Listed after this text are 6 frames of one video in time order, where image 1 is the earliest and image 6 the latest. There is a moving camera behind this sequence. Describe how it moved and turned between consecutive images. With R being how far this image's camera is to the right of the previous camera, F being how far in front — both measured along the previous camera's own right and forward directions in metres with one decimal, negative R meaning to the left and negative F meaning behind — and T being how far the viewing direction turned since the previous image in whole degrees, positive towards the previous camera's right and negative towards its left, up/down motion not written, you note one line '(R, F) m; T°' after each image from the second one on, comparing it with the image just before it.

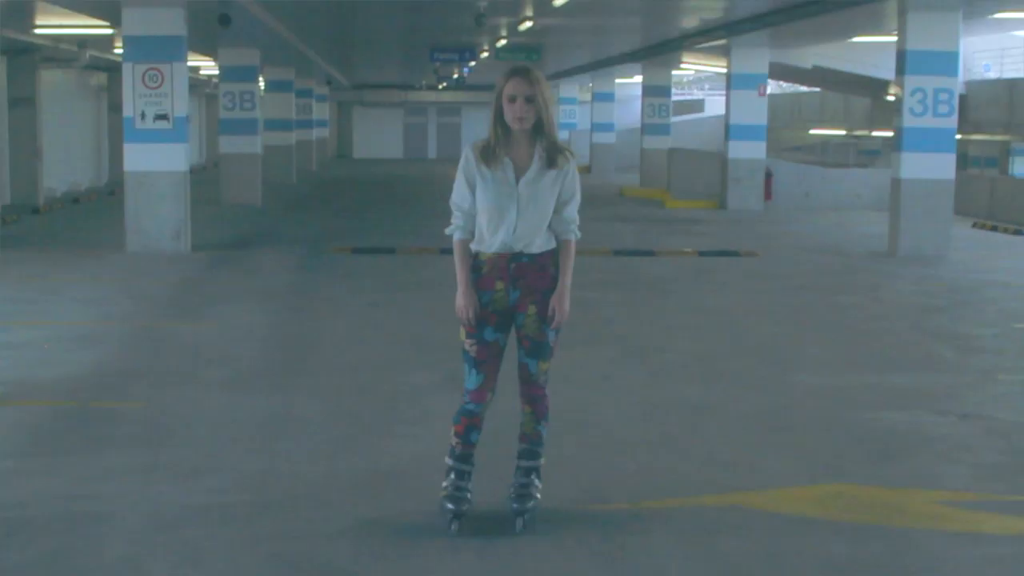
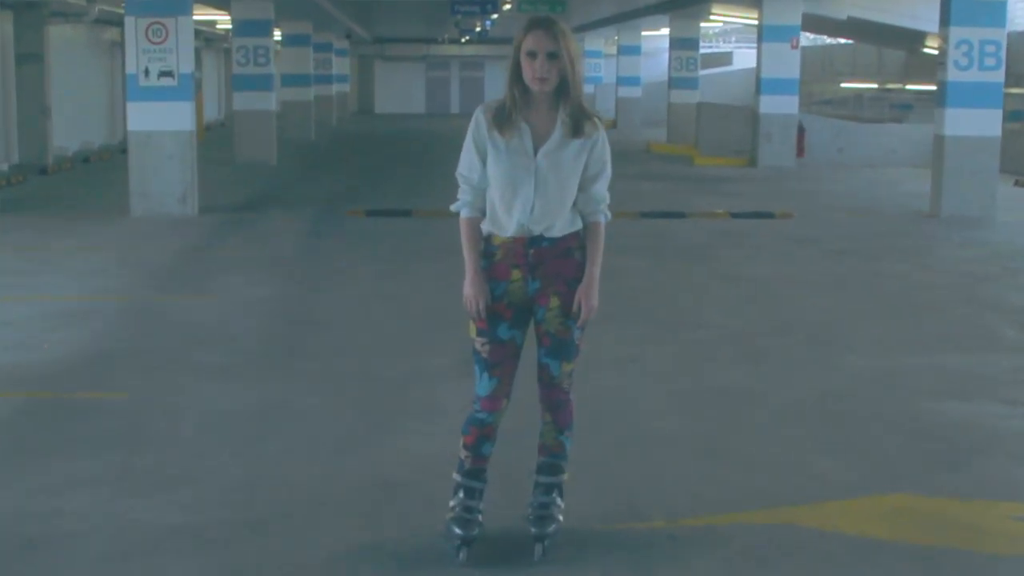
(0.0, +0.8) m; -1°
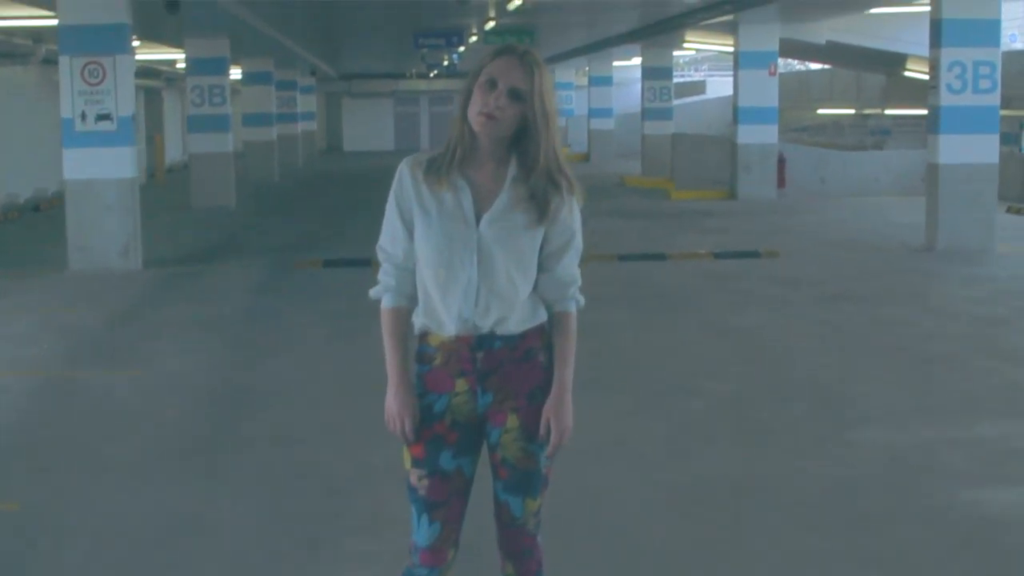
(+0.1, +1.1) m; +1°
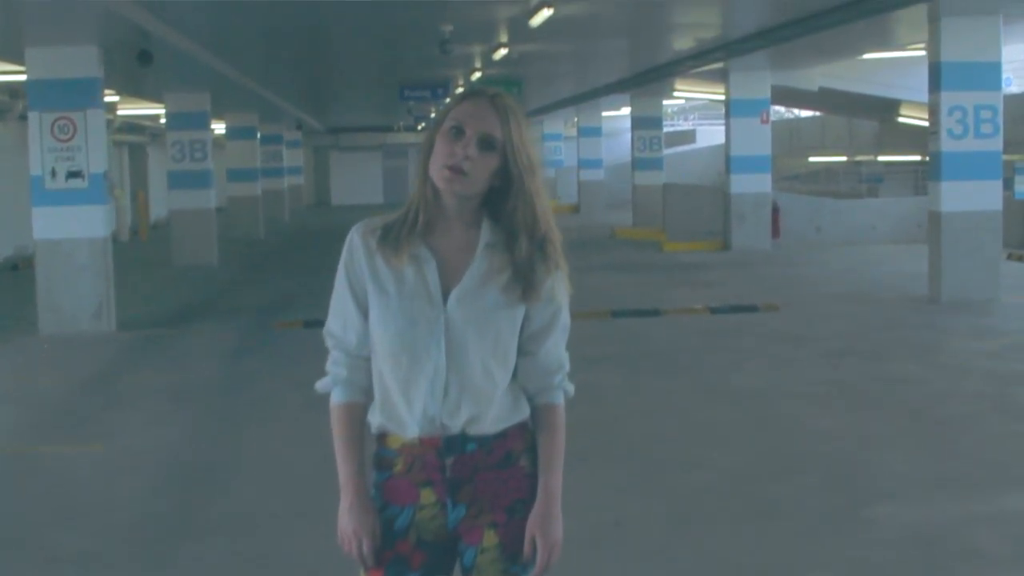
(0.0, +0.6) m; 0°
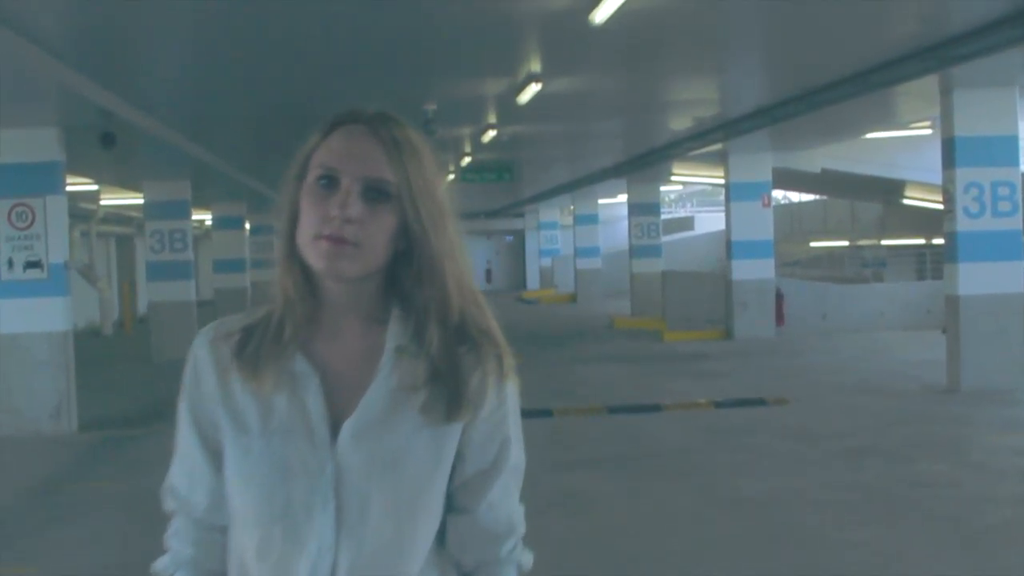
(+0.1, +1.0) m; 0°
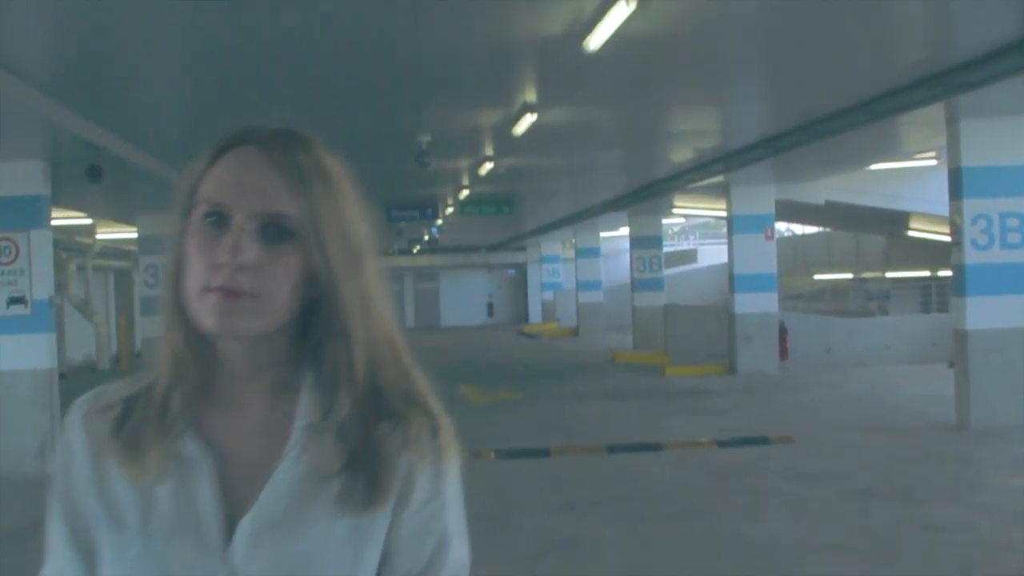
(+0.1, +0.4) m; 0°
